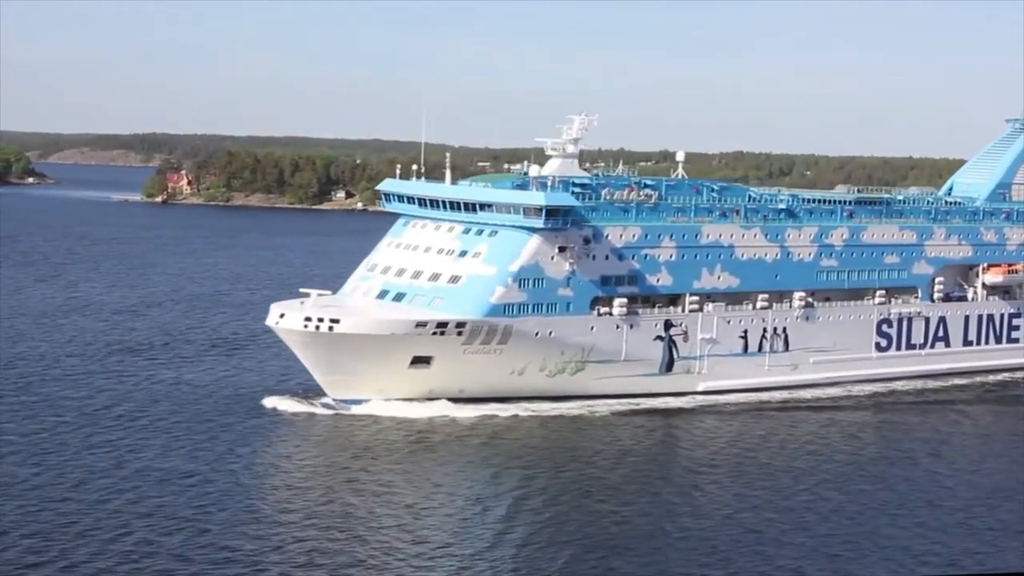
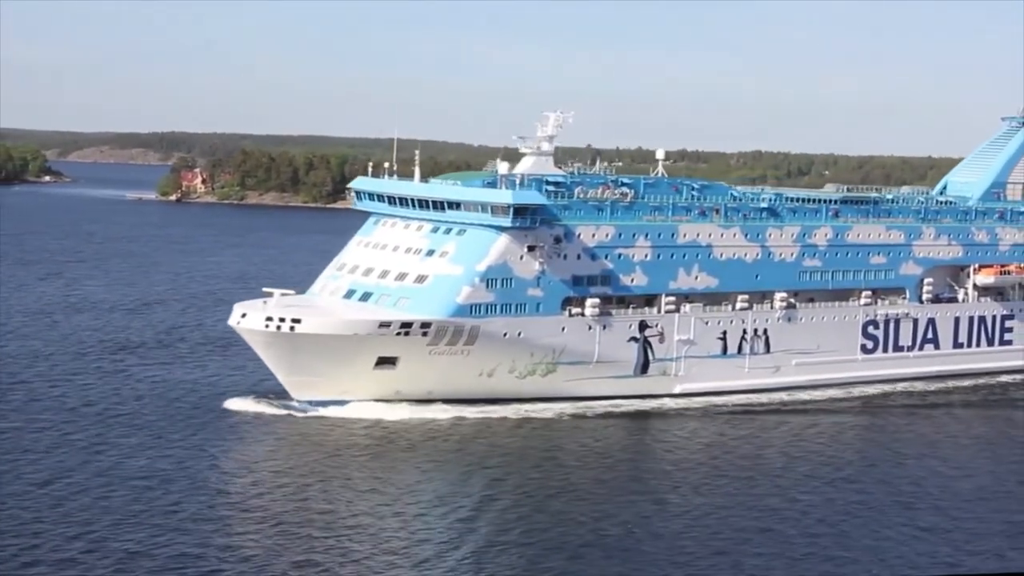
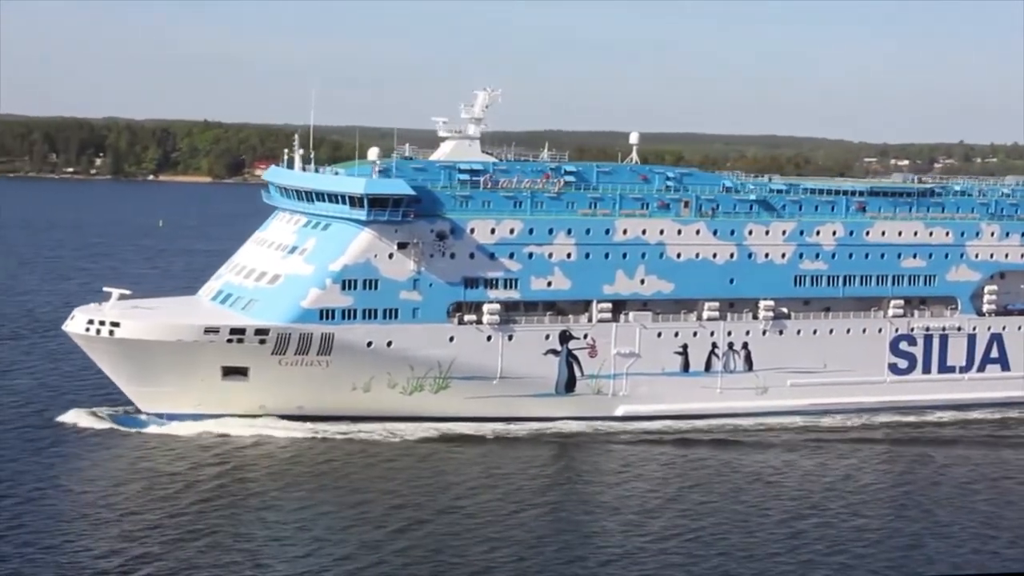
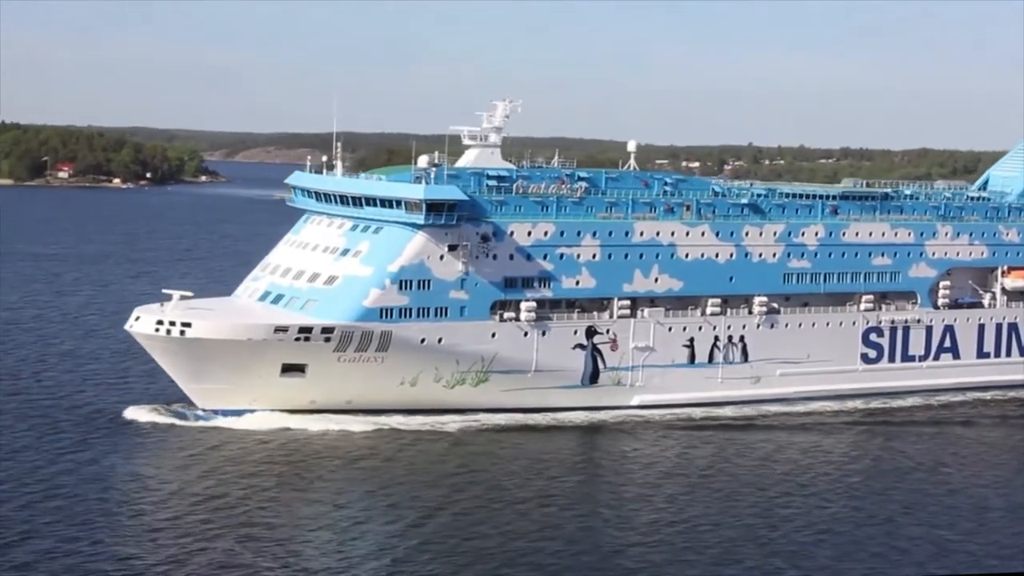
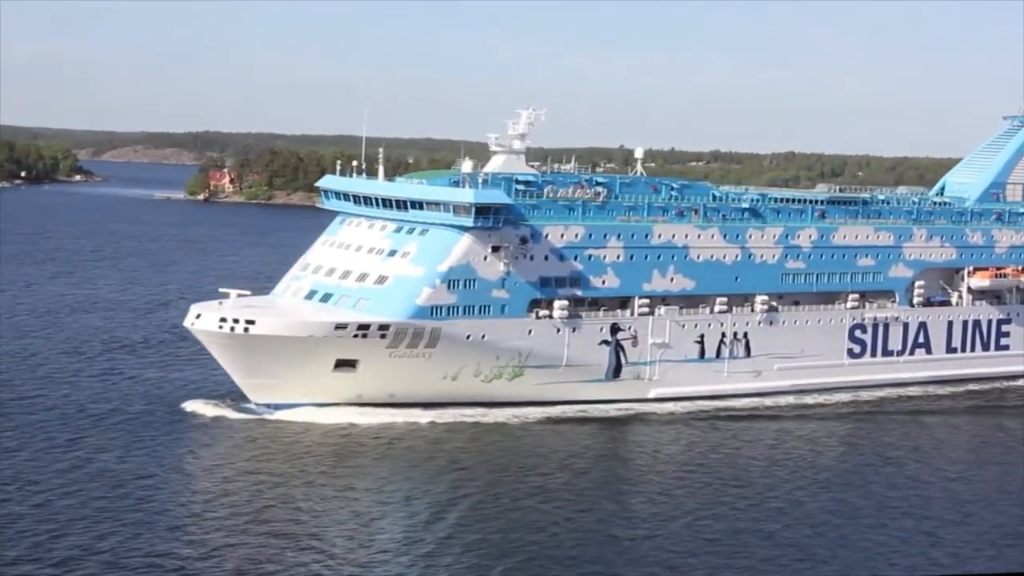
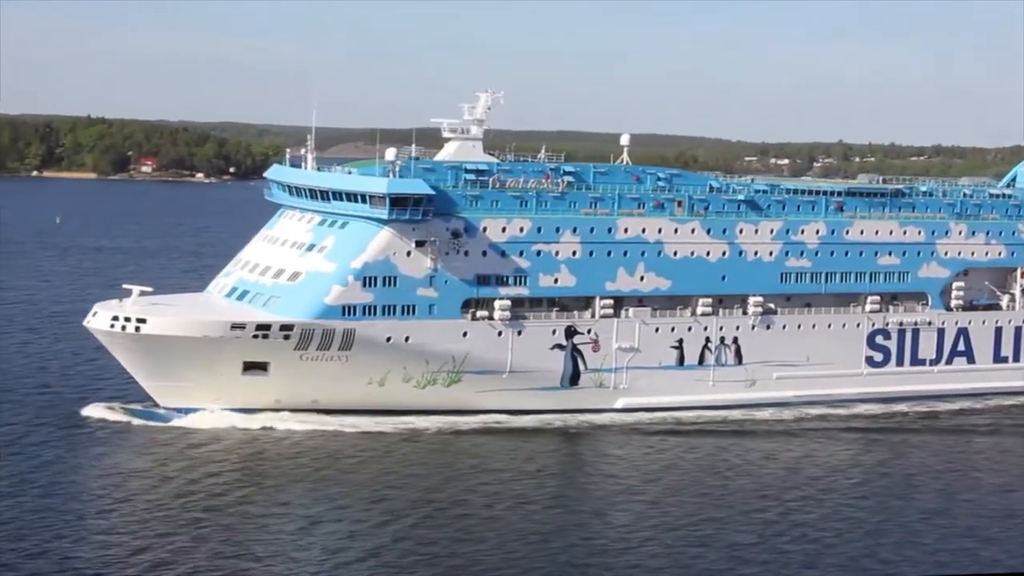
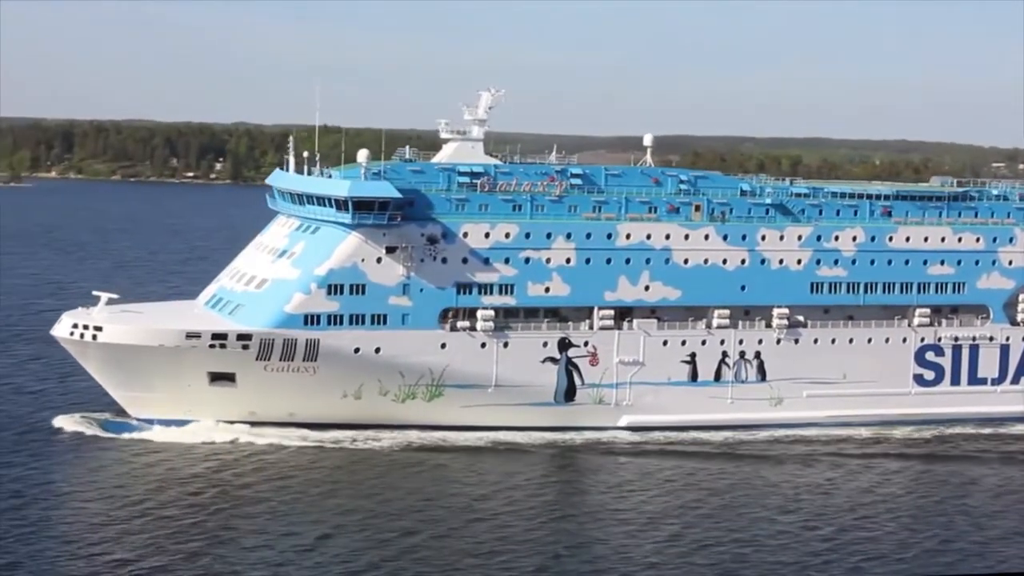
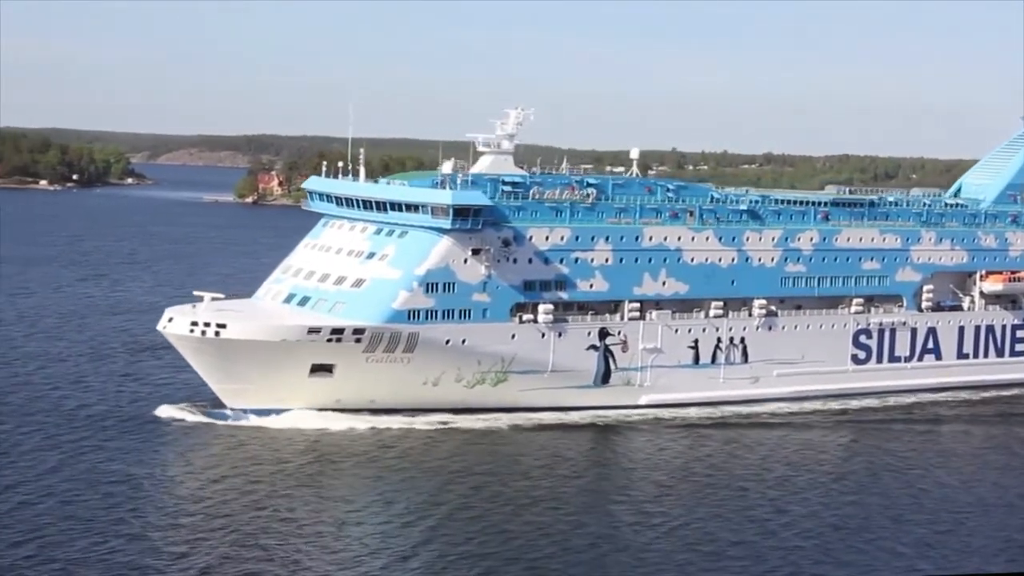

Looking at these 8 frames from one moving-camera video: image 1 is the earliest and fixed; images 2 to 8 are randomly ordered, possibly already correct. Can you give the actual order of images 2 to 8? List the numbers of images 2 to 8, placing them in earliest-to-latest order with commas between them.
2, 5, 8, 4, 6, 3, 7
